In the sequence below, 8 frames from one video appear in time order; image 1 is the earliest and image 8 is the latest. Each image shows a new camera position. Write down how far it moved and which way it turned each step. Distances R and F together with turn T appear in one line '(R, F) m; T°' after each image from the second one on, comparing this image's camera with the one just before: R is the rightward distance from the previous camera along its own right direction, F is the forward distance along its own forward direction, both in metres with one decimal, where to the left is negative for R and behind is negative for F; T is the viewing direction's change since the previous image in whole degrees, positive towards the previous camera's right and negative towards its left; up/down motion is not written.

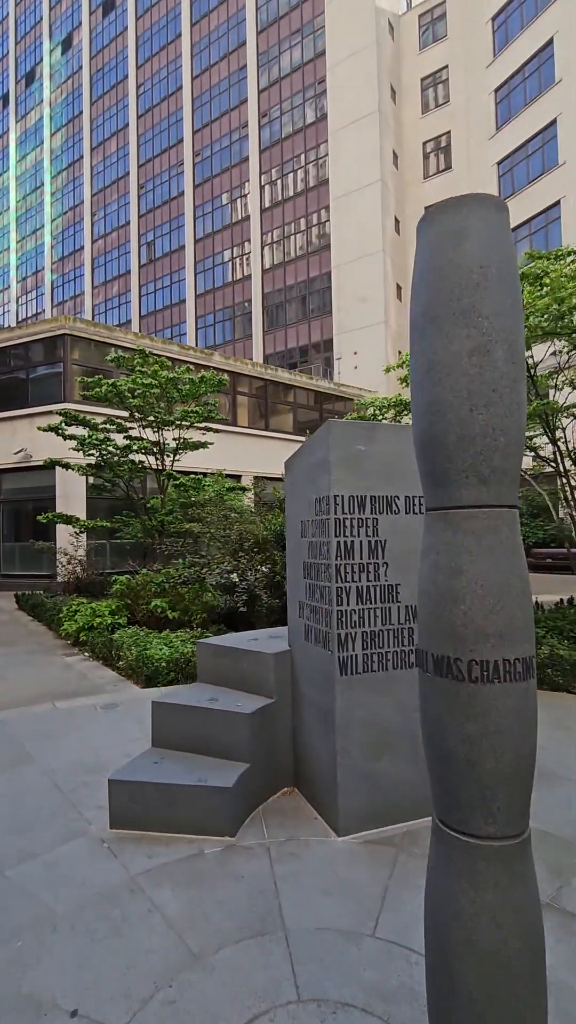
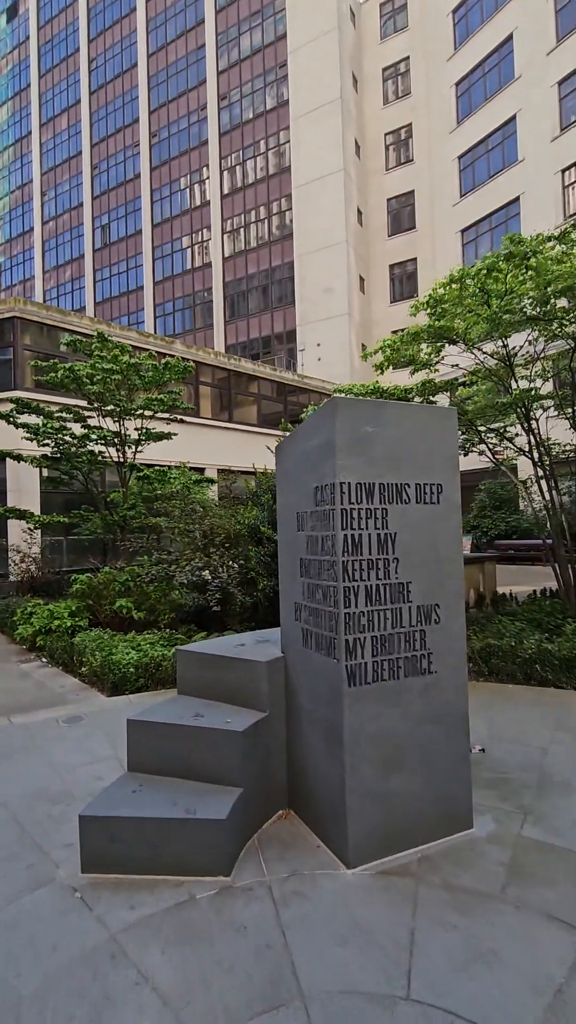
(-0.2, +0.4) m; +4°
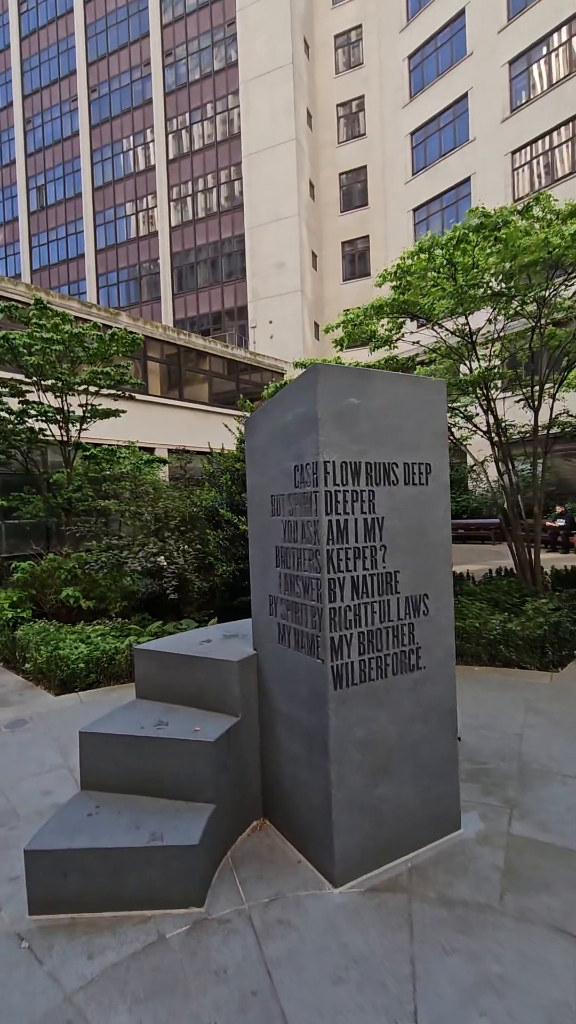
(-0.1, +0.4) m; +5°
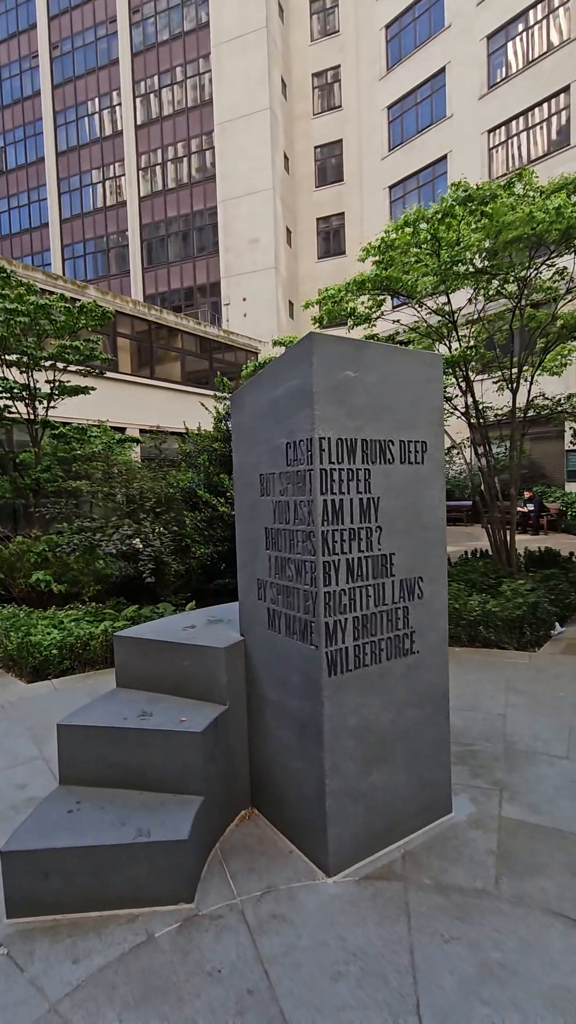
(-0.1, +0.1) m; +3°
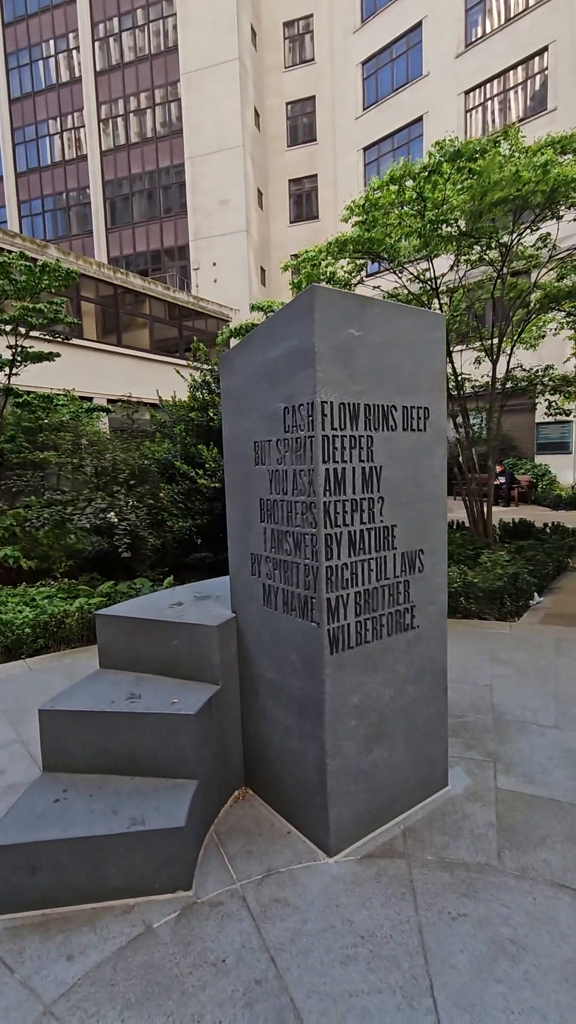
(-0.1, +0.2) m; +3°
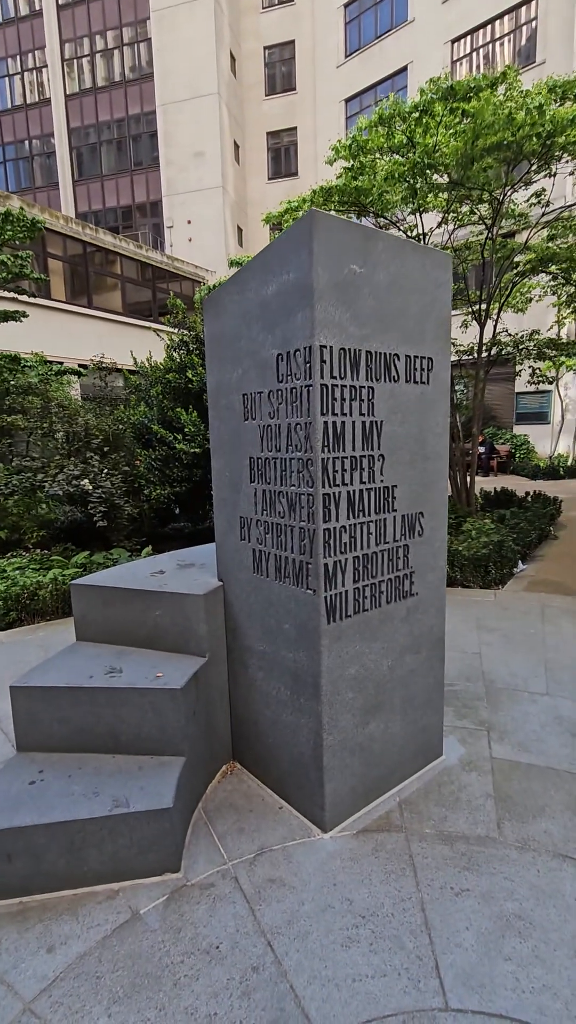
(-0.1, +0.2) m; +3°
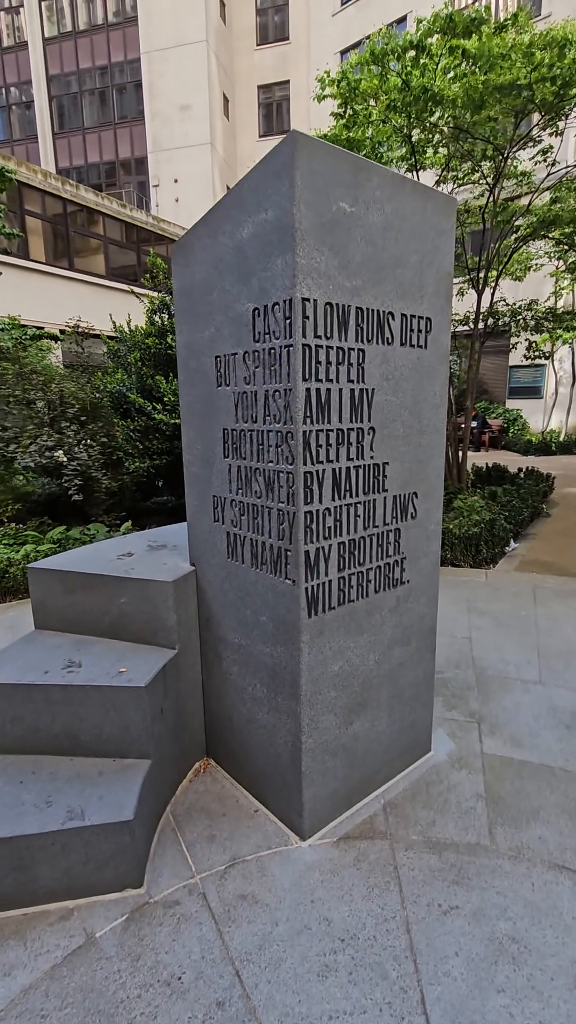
(0.0, +0.3) m; +1°
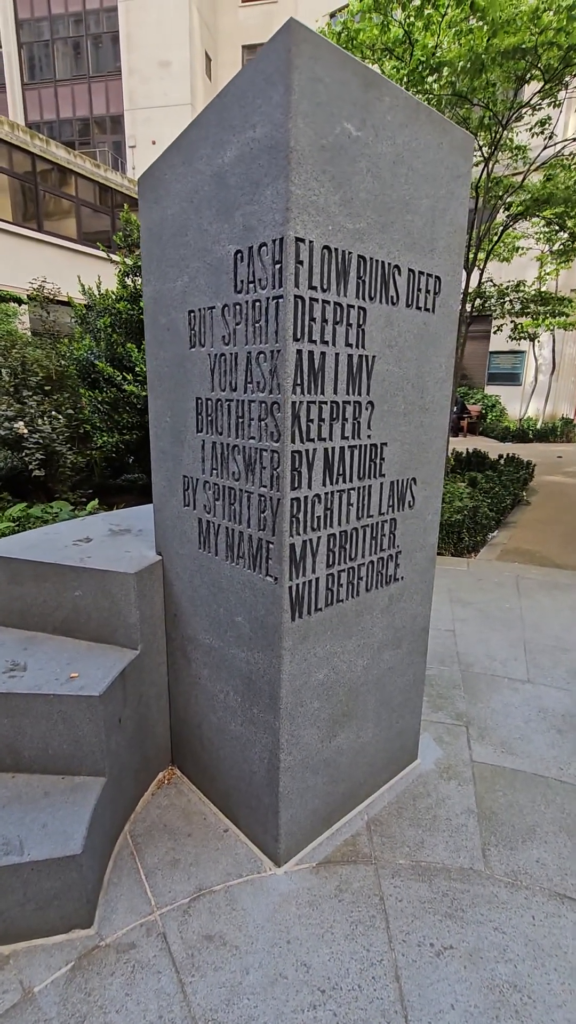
(0.0, +0.3) m; +3°
